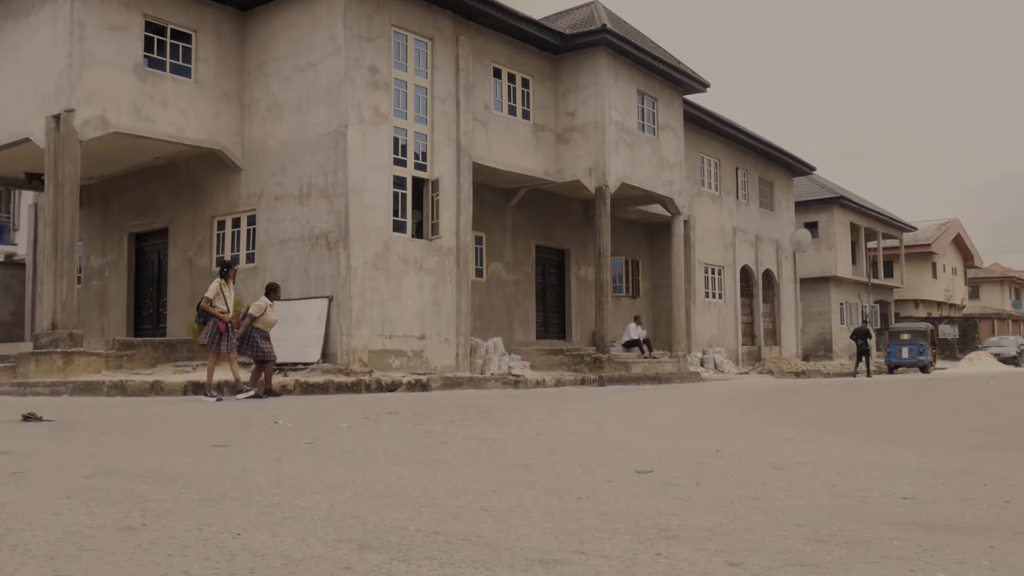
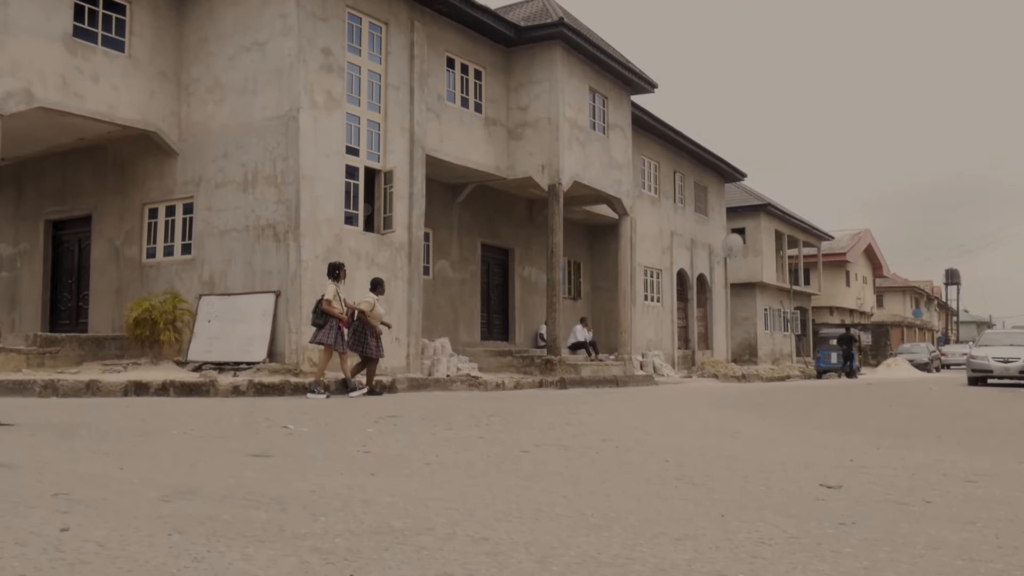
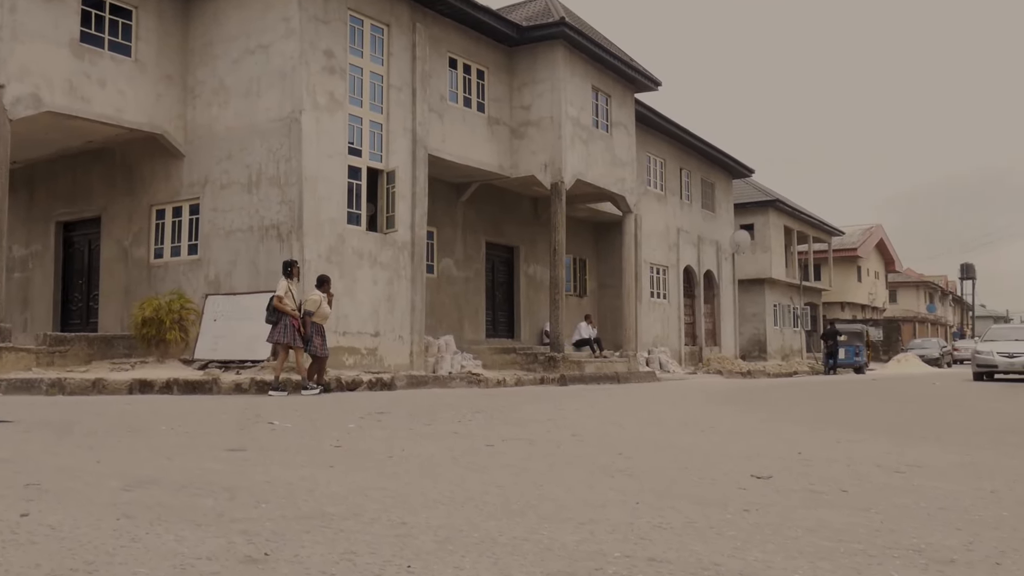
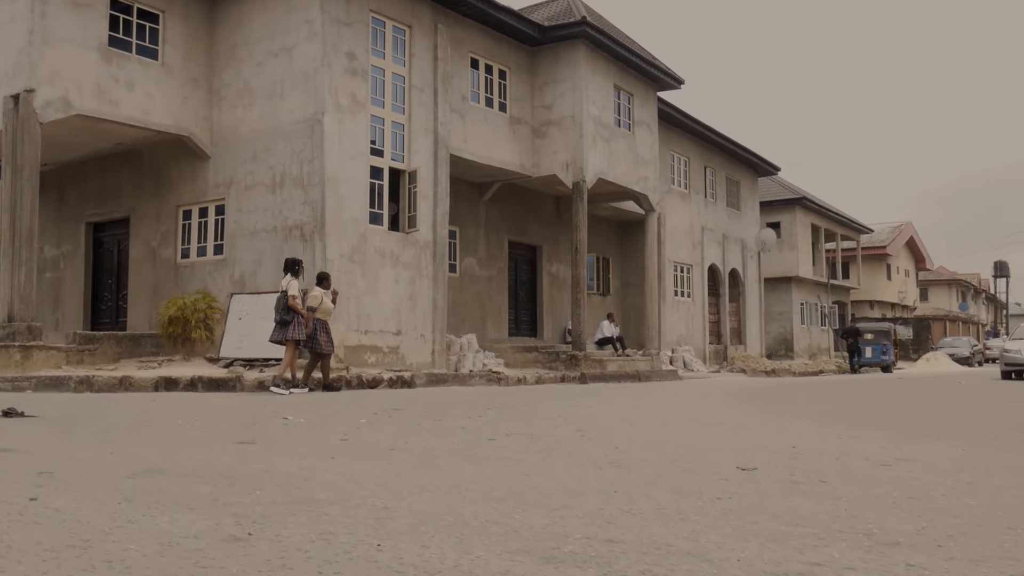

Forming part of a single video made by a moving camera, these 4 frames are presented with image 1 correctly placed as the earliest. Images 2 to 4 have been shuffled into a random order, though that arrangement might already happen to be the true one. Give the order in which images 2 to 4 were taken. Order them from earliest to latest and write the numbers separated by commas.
4, 3, 2
